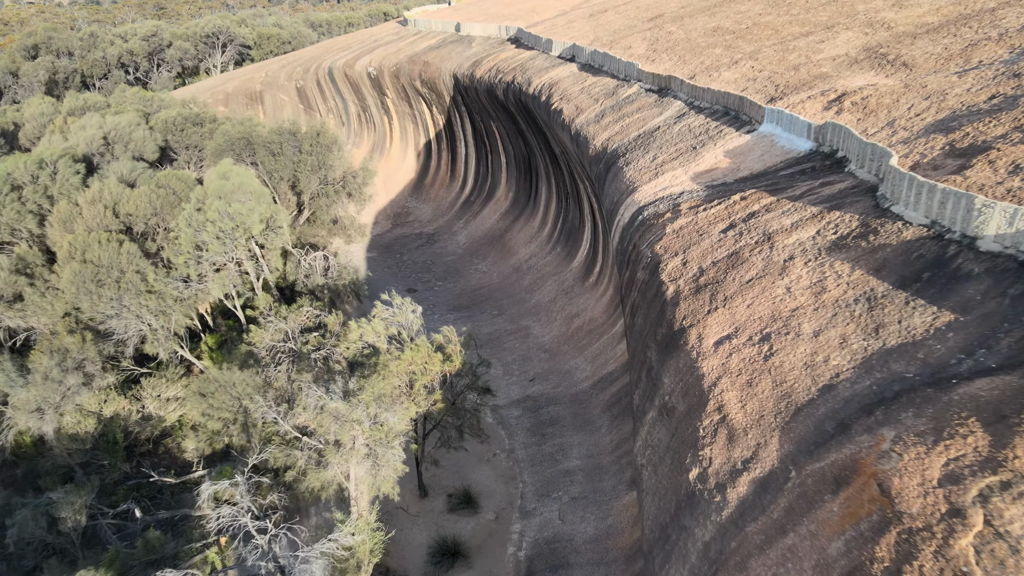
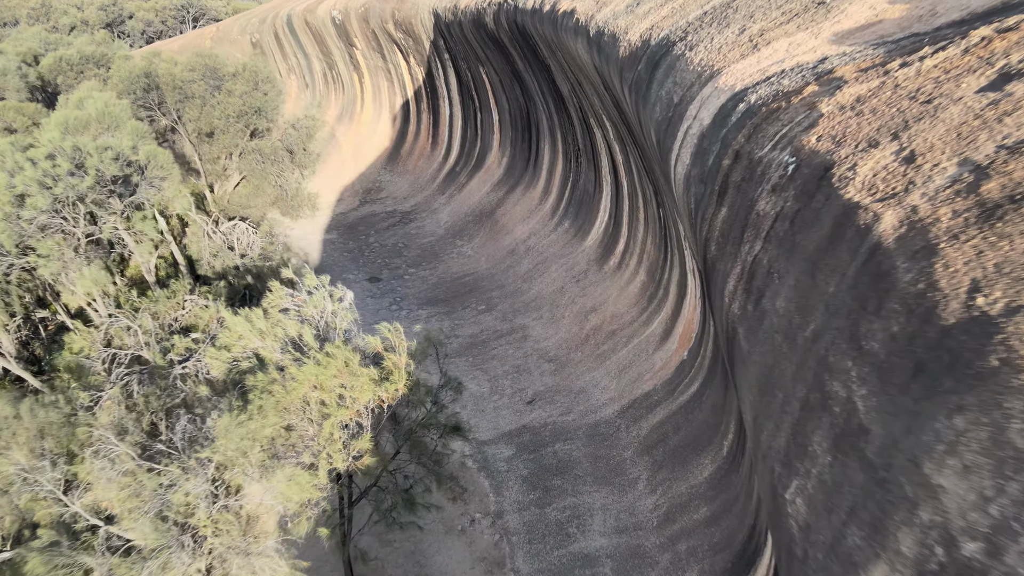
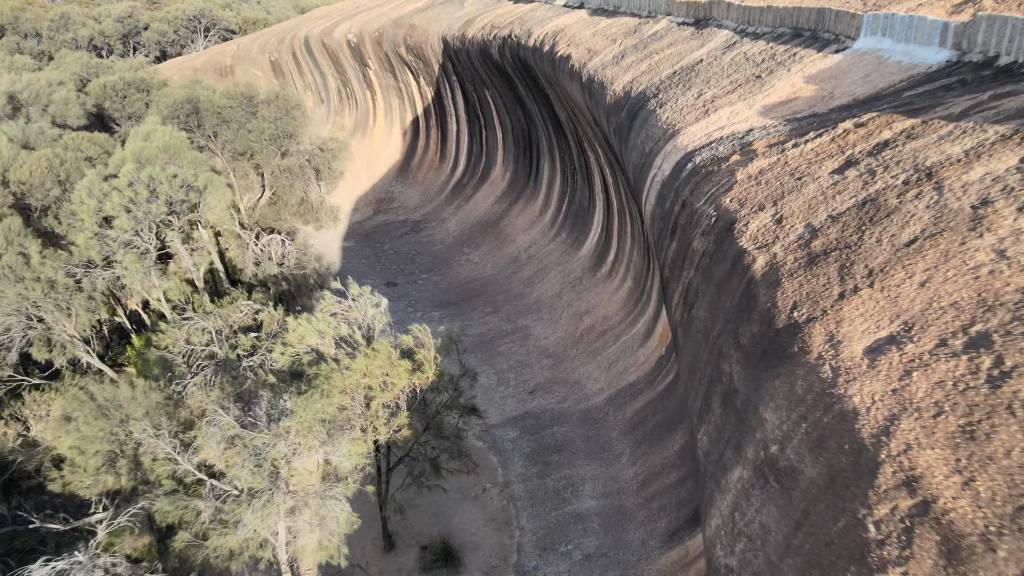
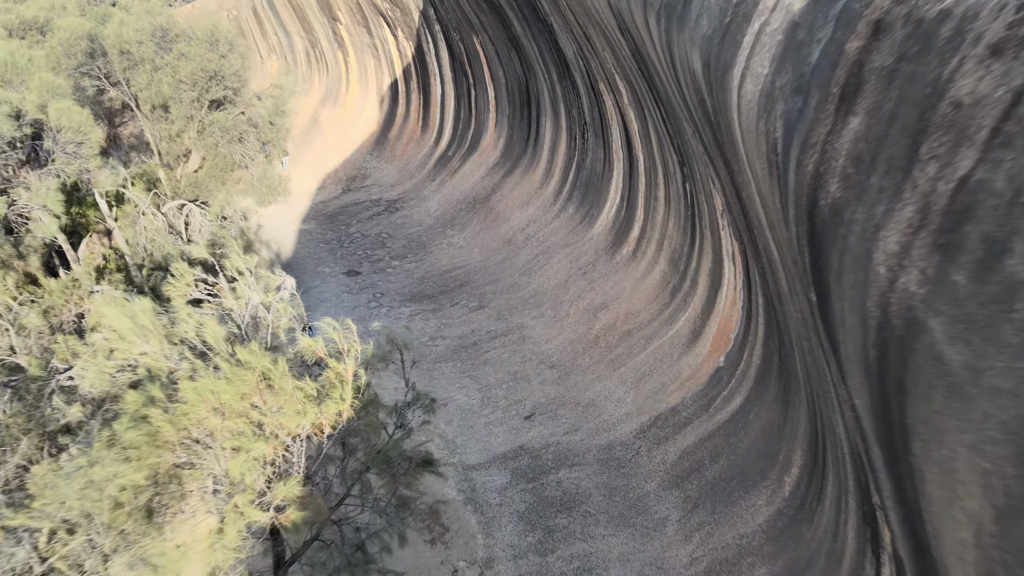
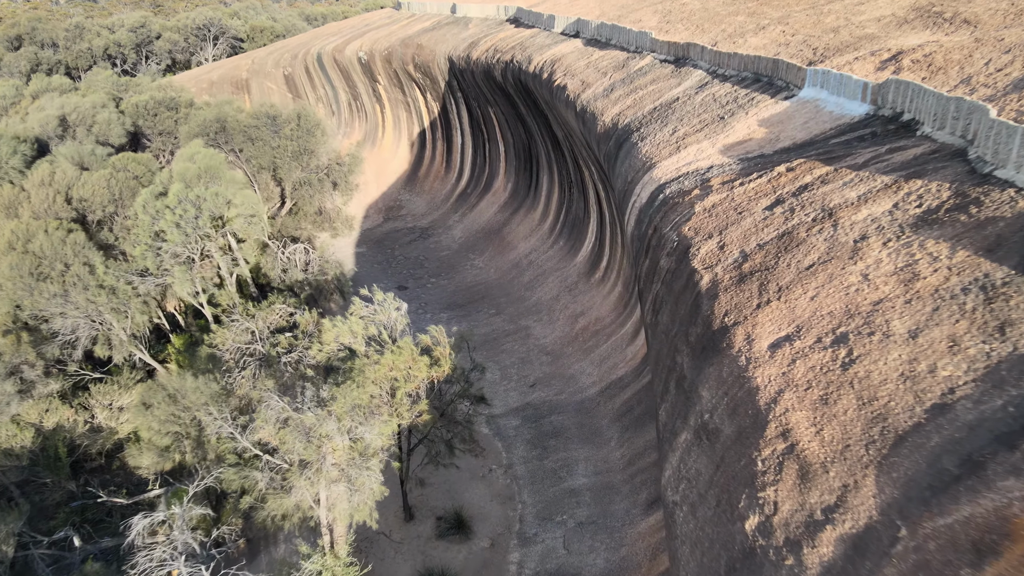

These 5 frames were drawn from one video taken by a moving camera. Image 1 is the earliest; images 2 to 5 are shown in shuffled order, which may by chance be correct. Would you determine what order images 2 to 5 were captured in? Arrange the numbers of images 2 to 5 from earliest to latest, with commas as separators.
5, 3, 2, 4
